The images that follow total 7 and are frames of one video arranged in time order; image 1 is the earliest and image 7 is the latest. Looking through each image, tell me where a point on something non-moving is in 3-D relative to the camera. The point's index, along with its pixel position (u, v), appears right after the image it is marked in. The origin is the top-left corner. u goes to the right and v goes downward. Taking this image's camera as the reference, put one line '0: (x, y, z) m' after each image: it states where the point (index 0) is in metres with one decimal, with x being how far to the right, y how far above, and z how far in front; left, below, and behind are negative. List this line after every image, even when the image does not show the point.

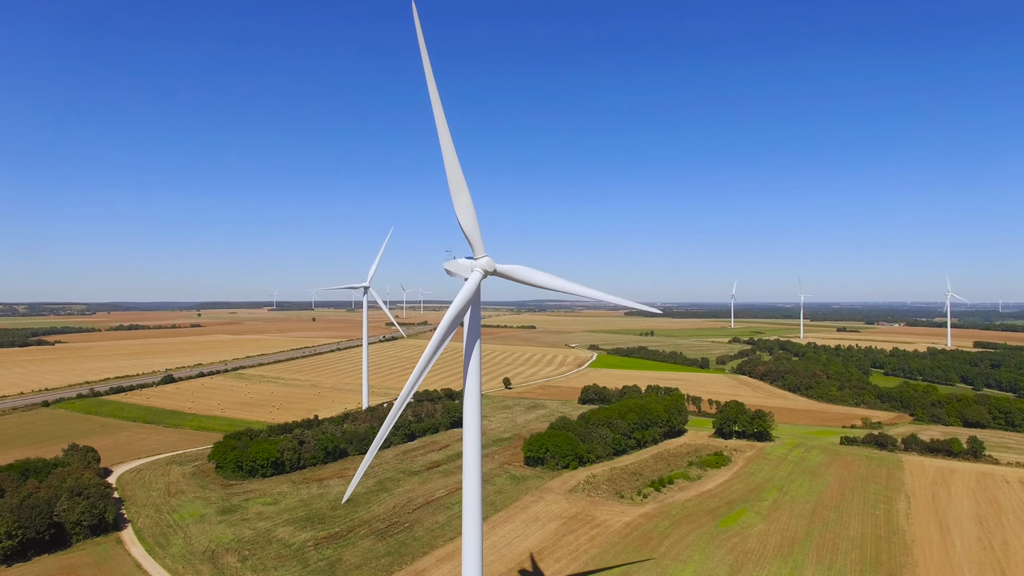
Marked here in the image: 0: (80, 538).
0: (-13.0, -7.5, +15.5) m
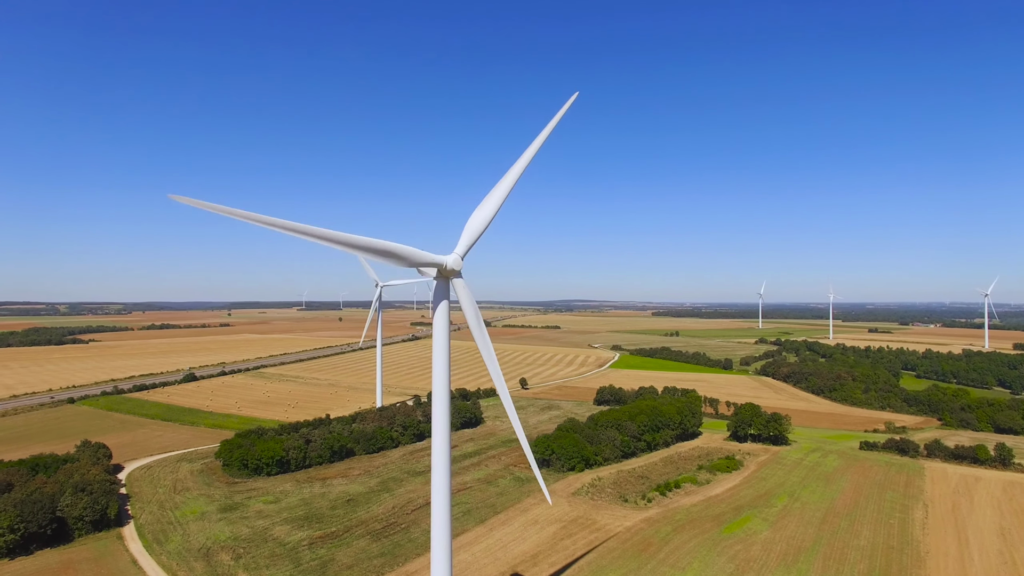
0: (-13.2, -7.5, +15.8) m
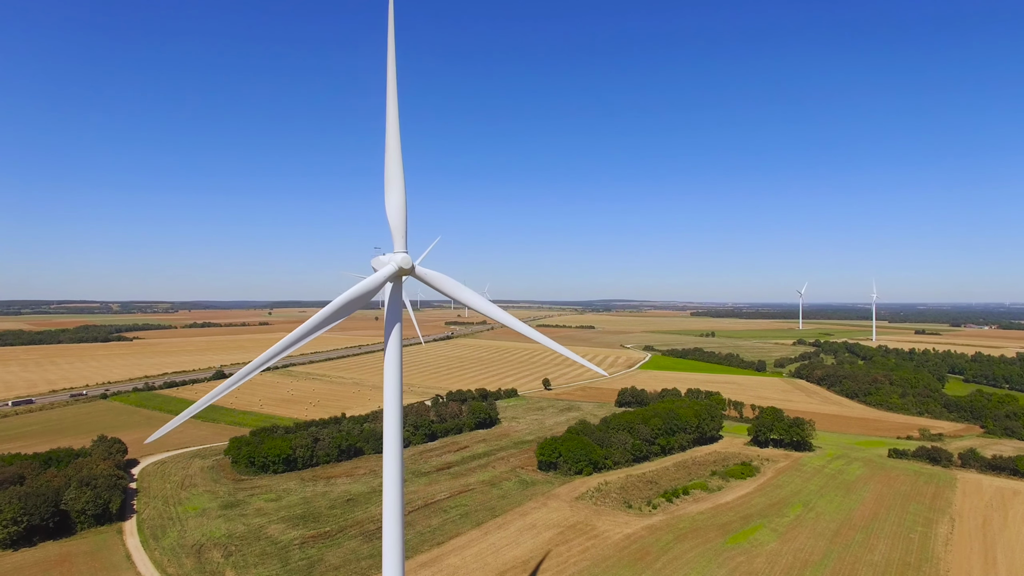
0: (-13.5, -7.5, +16.2) m
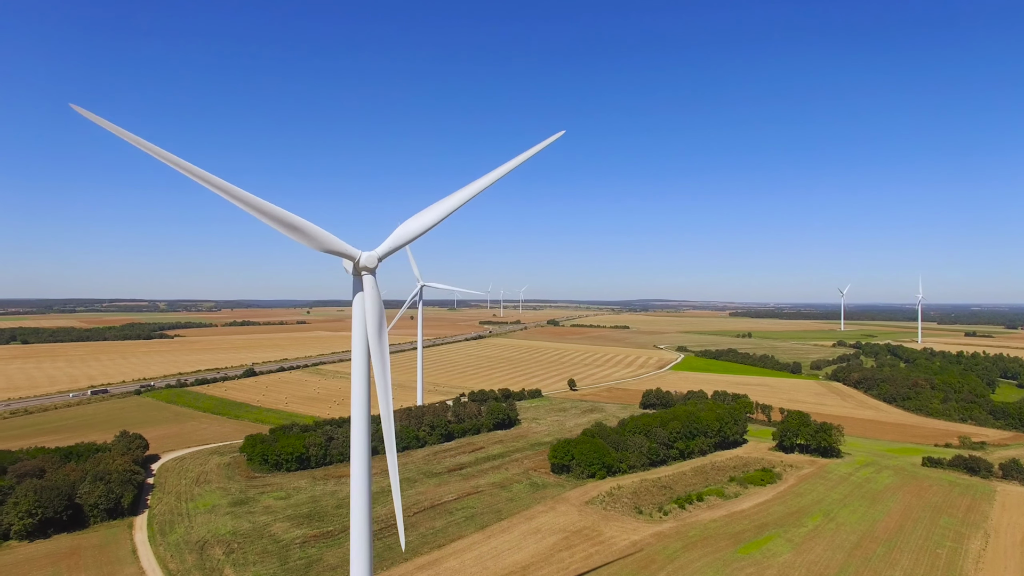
0: (-13.5, -7.5, +16.7) m
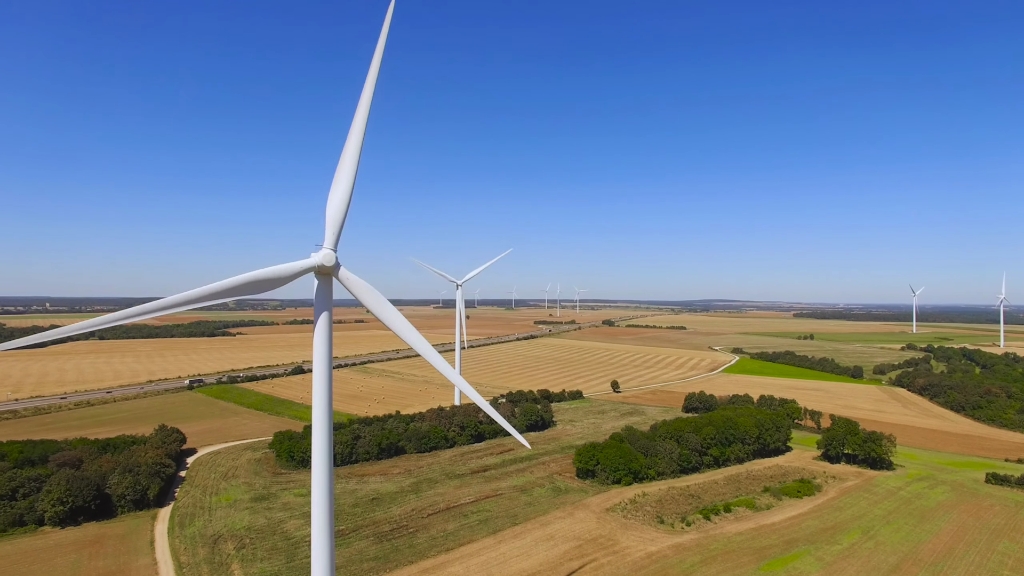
0: (-13.2, -7.6, +17.5) m
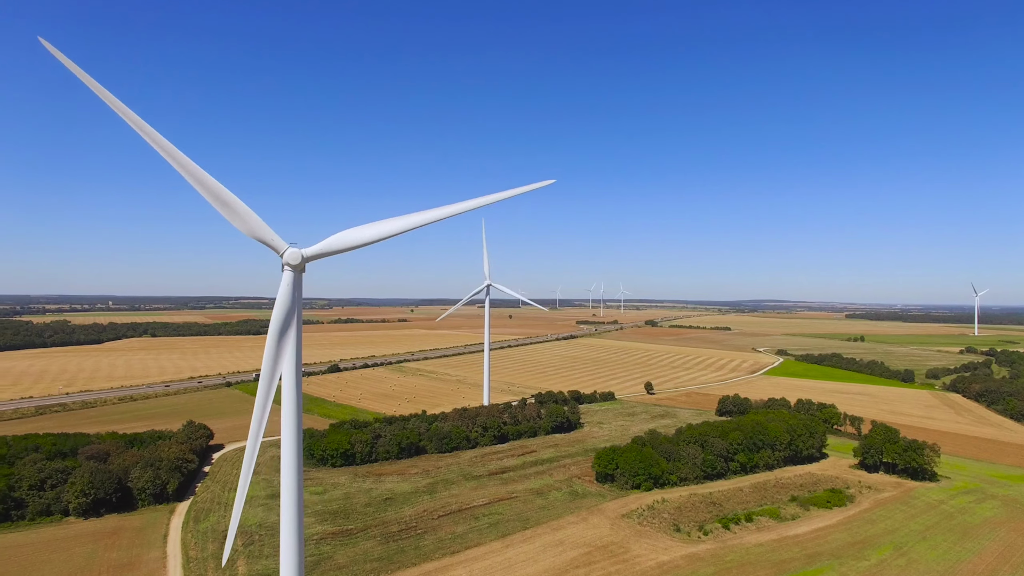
0: (-13.0, -7.6, +18.1) m
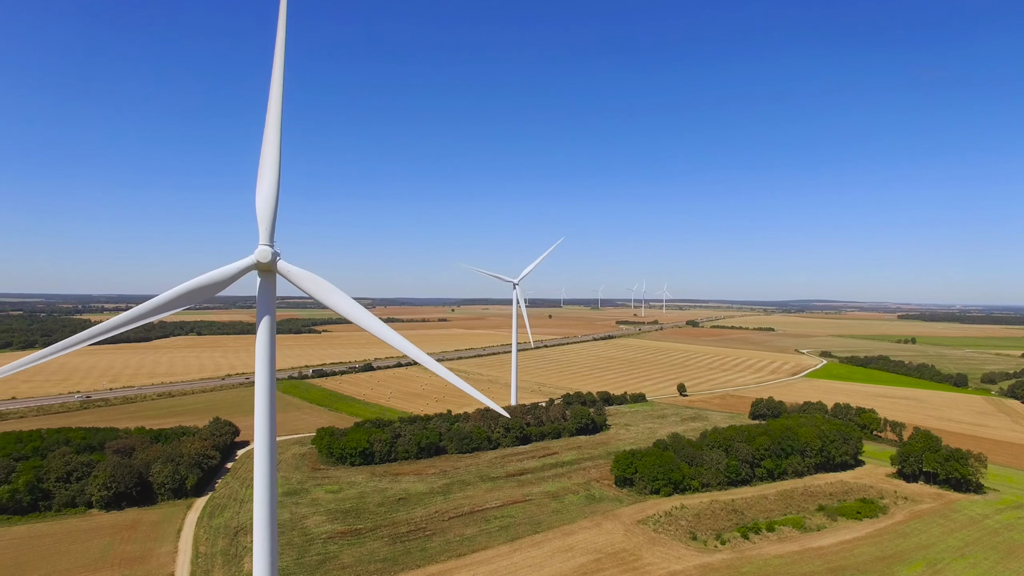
0: (-12.7, -7.7, +18.7) m
